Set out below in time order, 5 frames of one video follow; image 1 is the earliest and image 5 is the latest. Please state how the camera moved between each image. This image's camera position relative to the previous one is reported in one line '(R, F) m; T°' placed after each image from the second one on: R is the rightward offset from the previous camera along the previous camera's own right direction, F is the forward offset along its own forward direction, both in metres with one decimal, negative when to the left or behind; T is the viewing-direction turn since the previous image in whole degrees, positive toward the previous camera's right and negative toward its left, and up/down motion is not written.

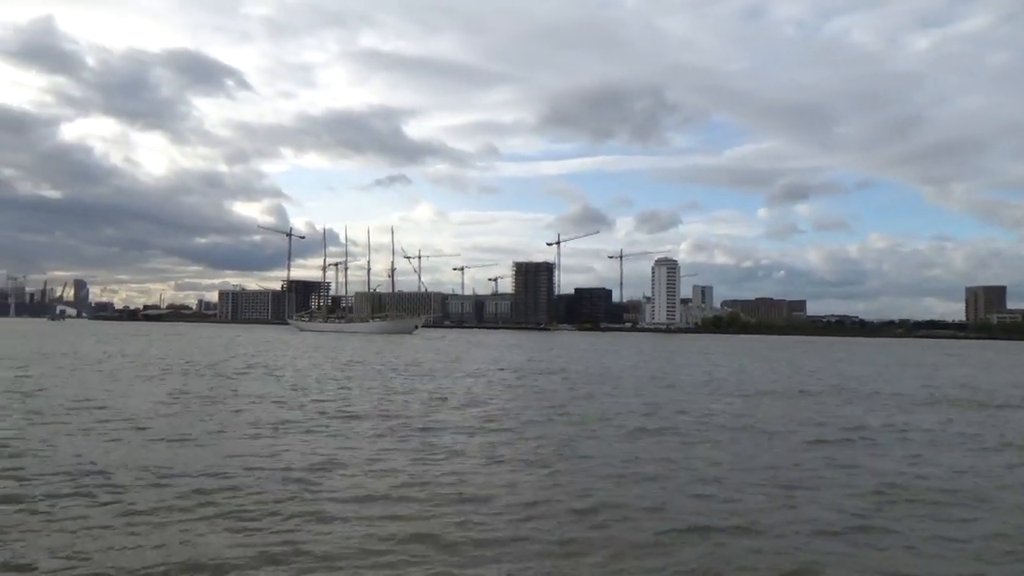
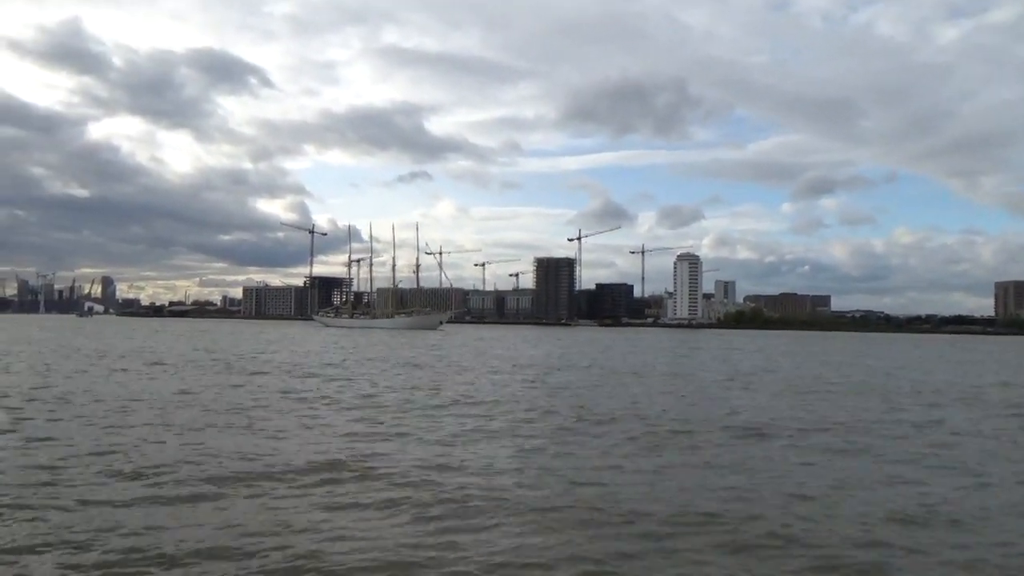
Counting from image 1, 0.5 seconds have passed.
(0.0, -0.1) m; -1°
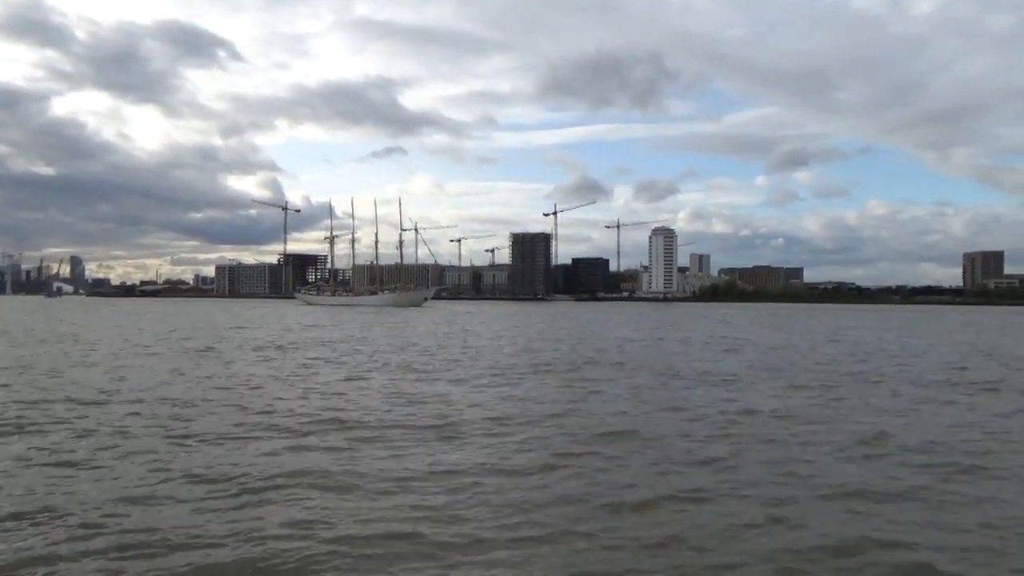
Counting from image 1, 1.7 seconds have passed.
(-0.7, +0.2) m; +2°
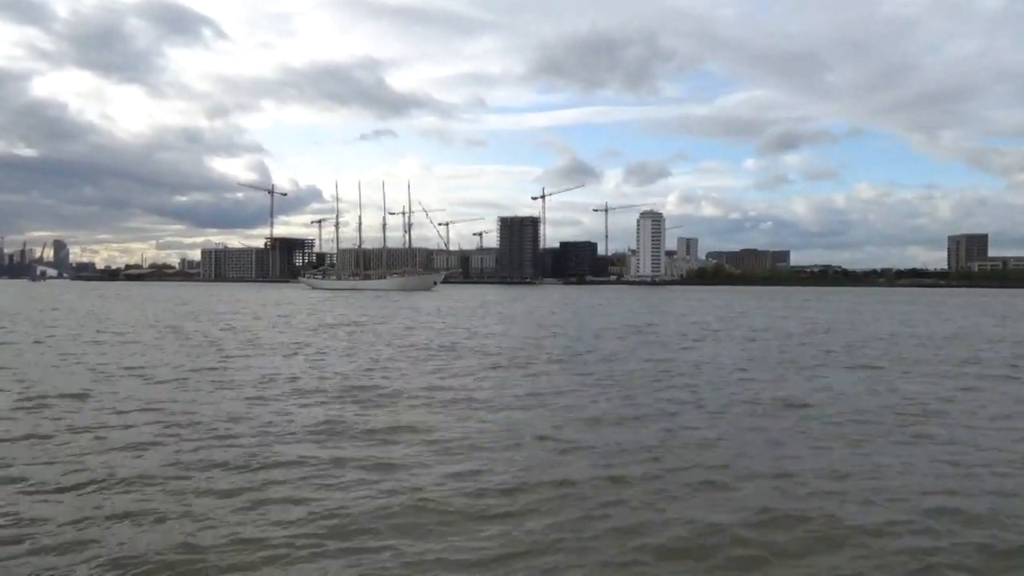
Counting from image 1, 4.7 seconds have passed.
(-0.8, +0.2) m; +1°
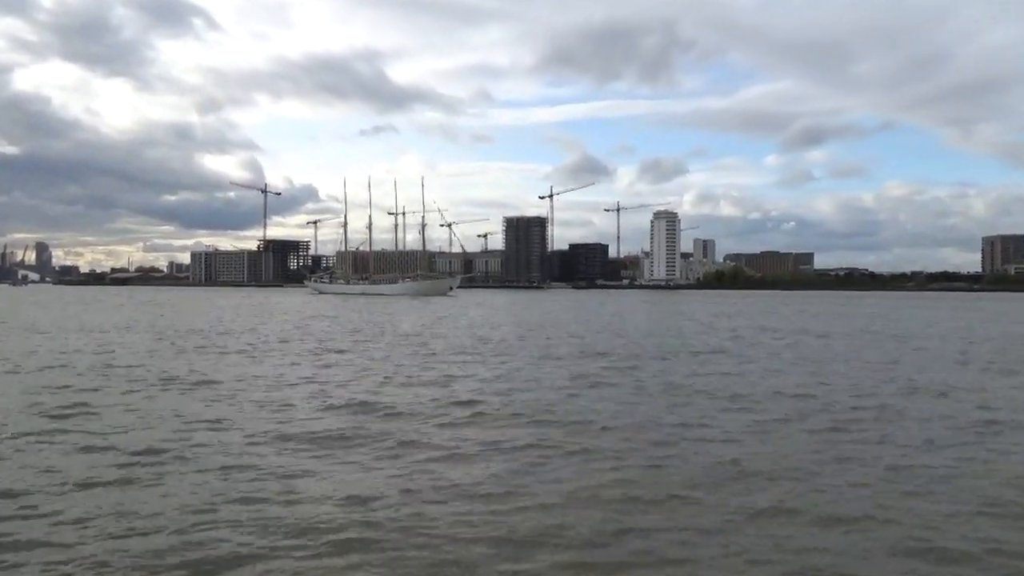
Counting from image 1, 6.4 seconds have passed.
(+0.1, +4.3) m; -1°
